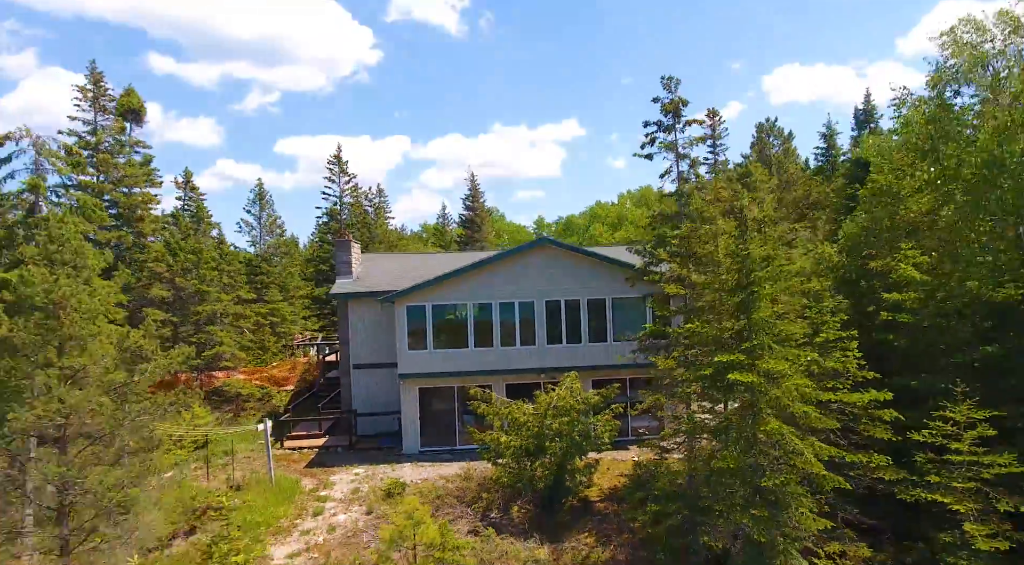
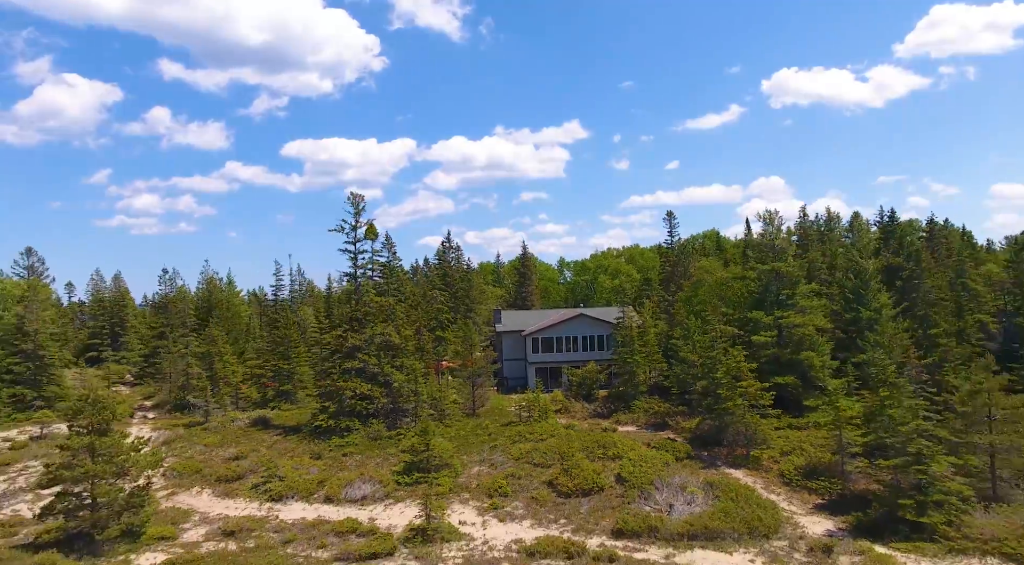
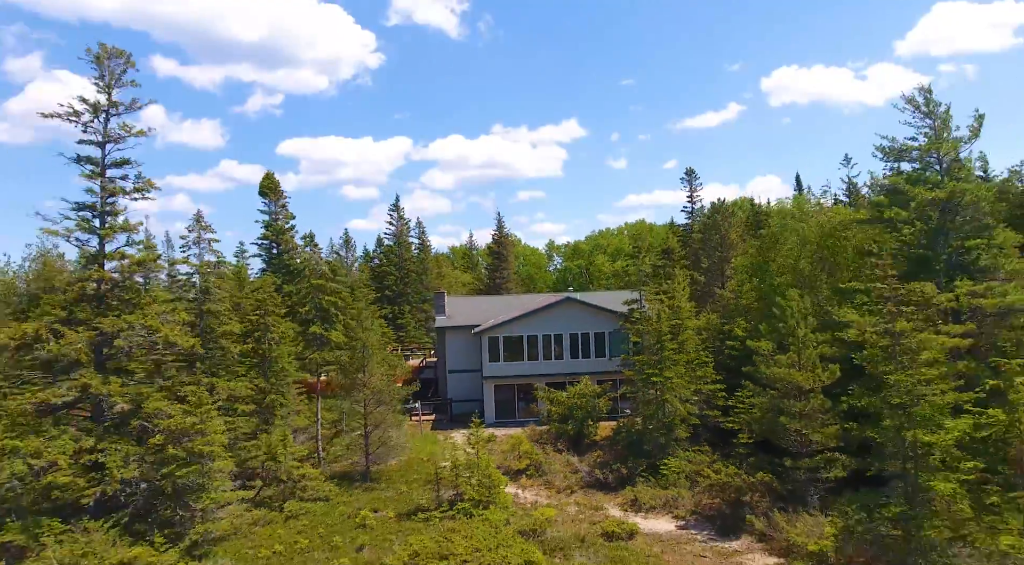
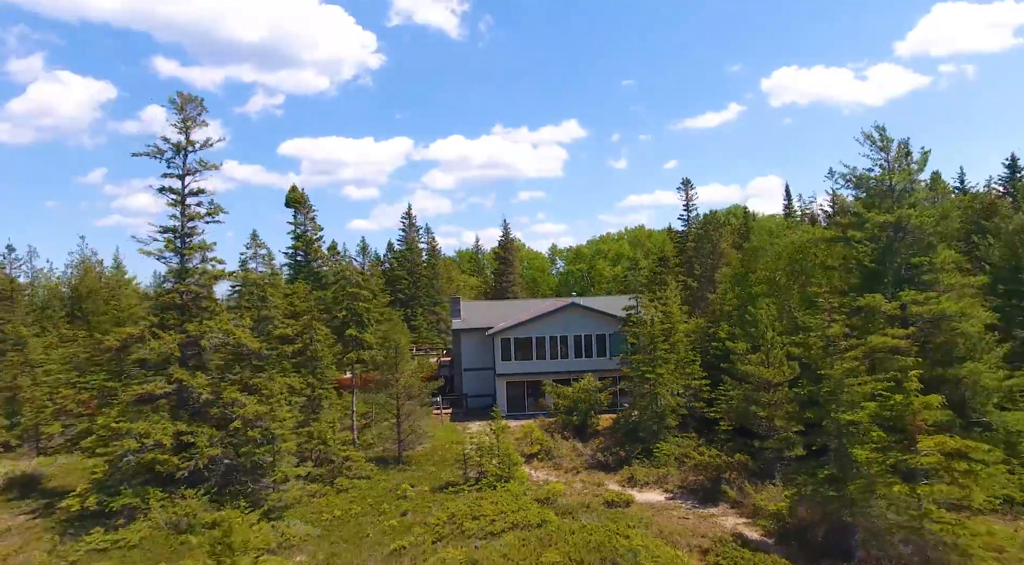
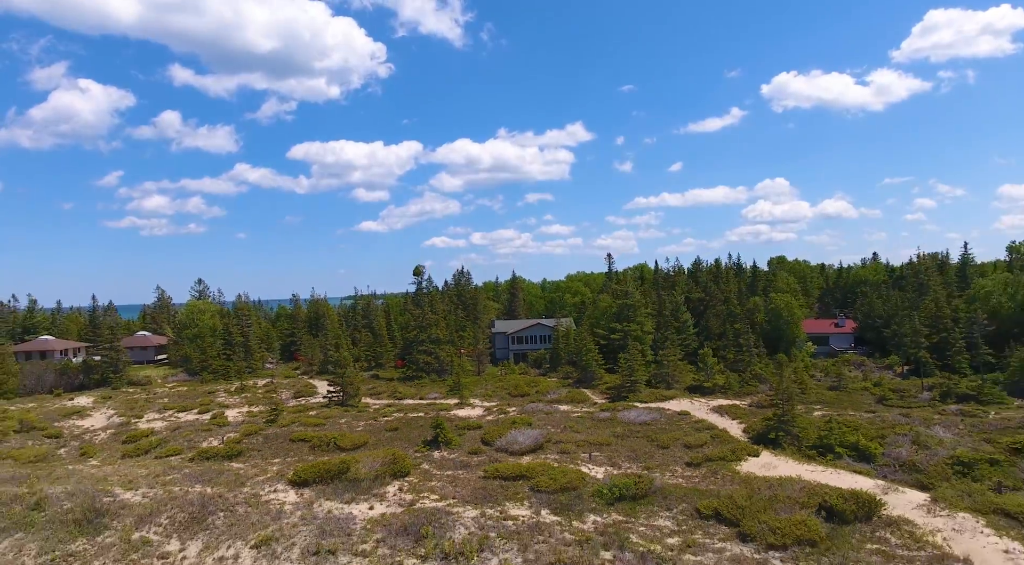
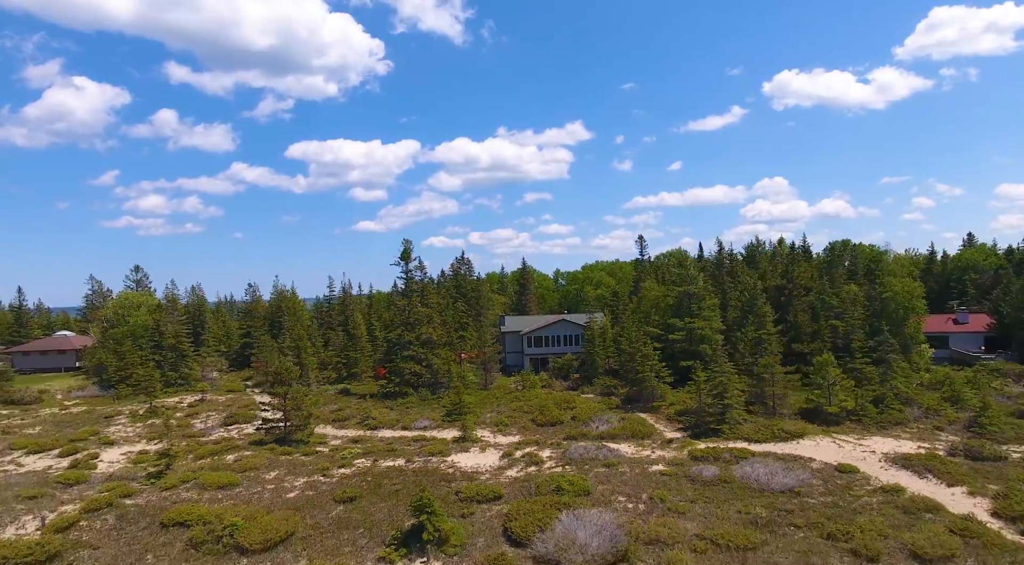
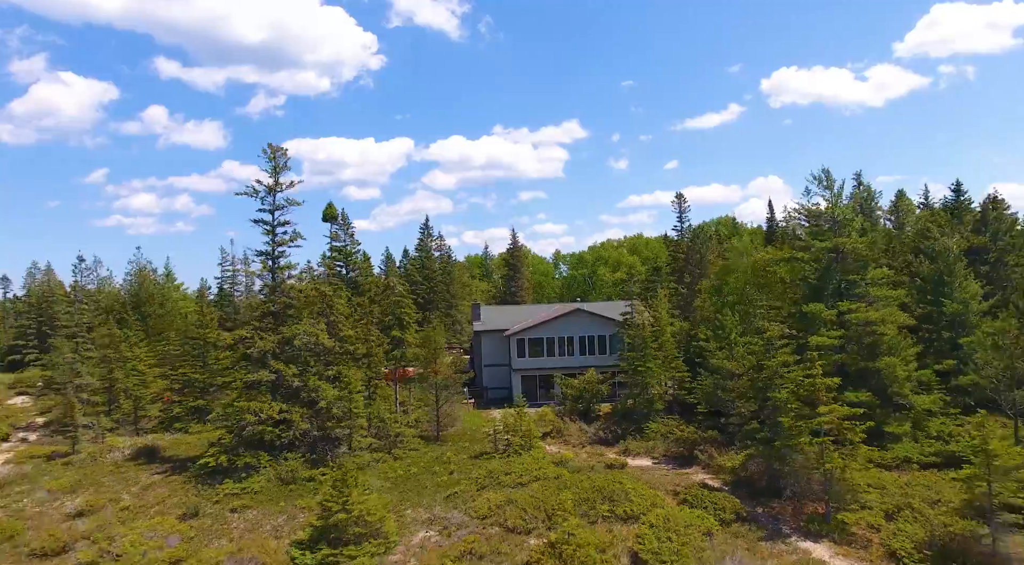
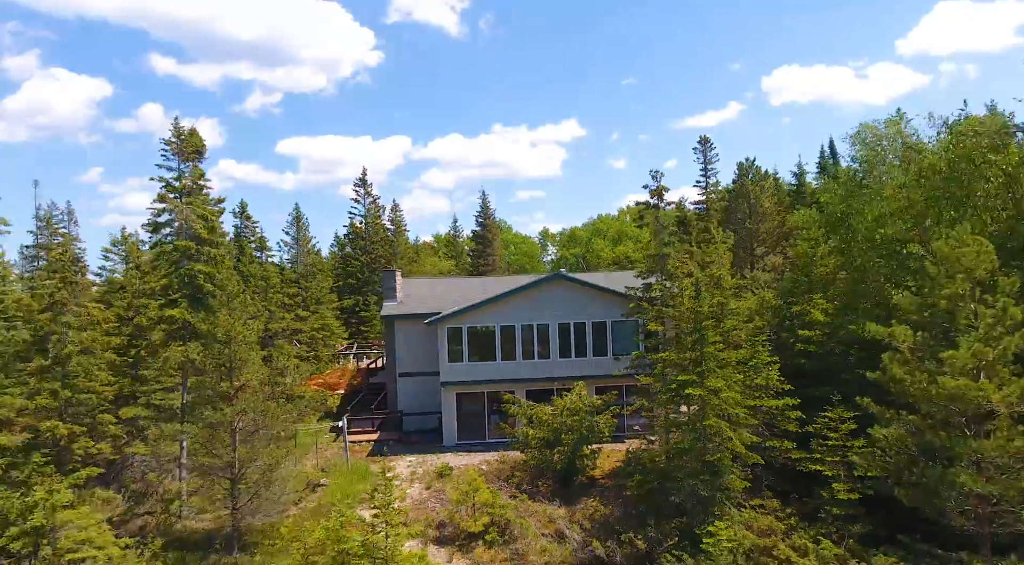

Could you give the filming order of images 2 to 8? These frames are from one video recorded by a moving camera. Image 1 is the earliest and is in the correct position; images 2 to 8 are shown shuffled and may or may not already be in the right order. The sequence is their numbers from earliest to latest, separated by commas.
8, 3, 4, 7, 2, 6, 5
